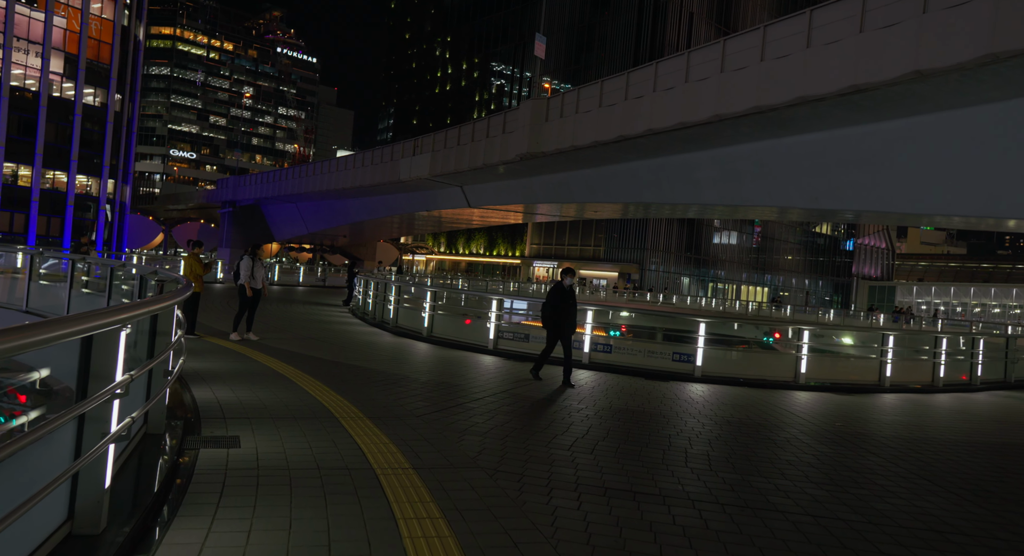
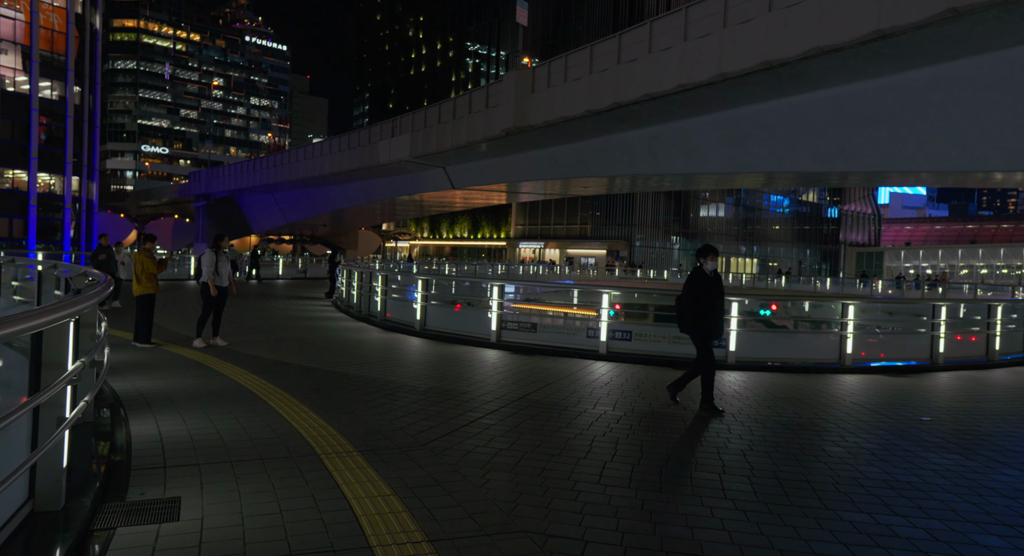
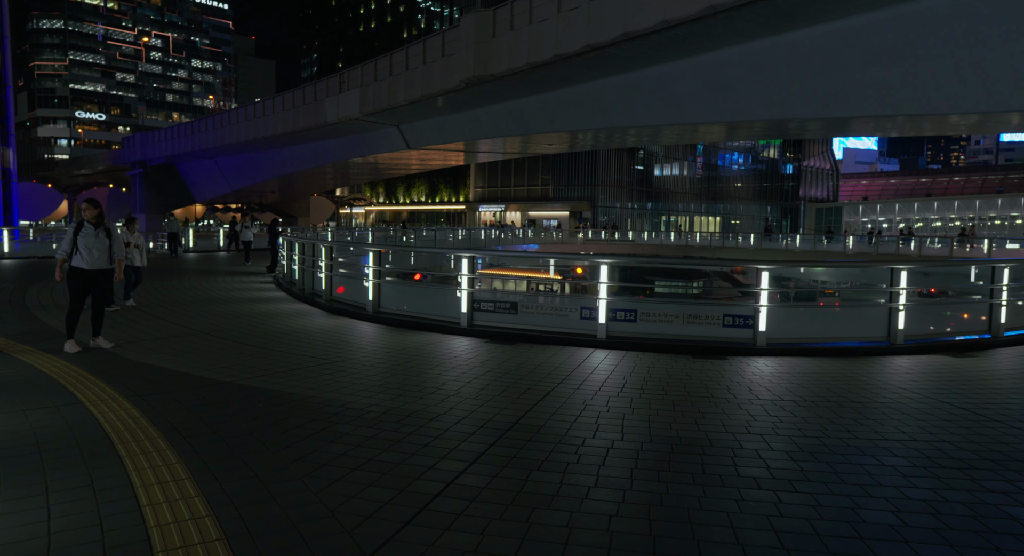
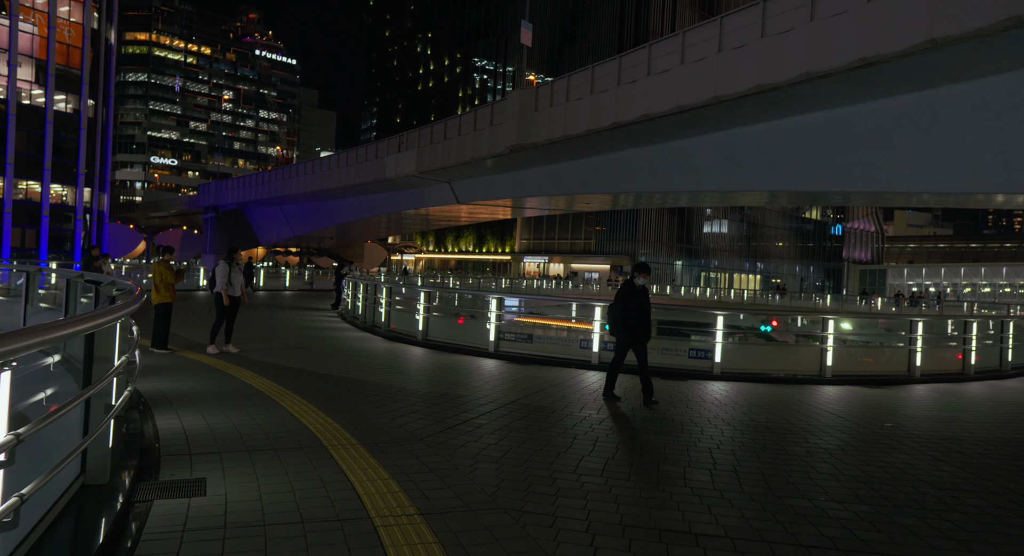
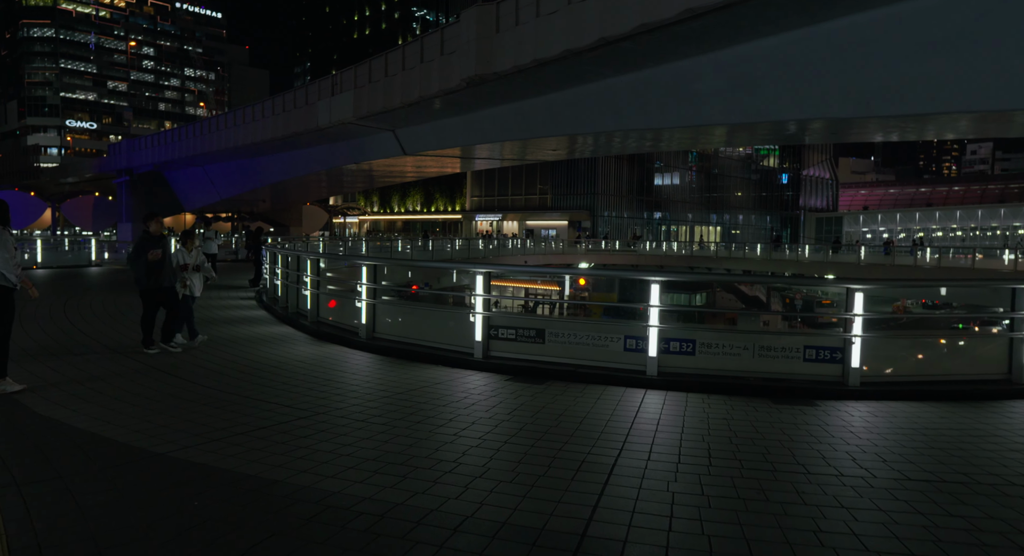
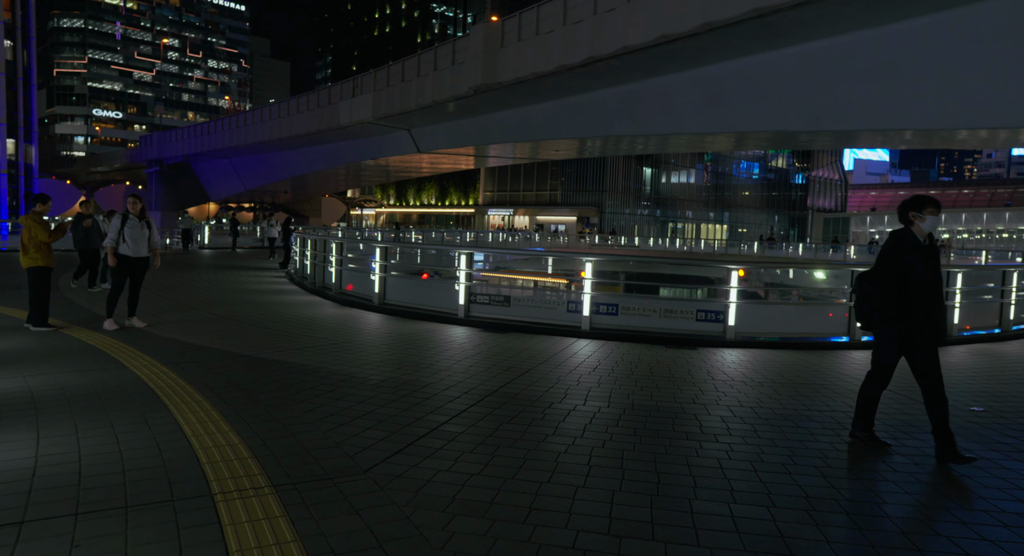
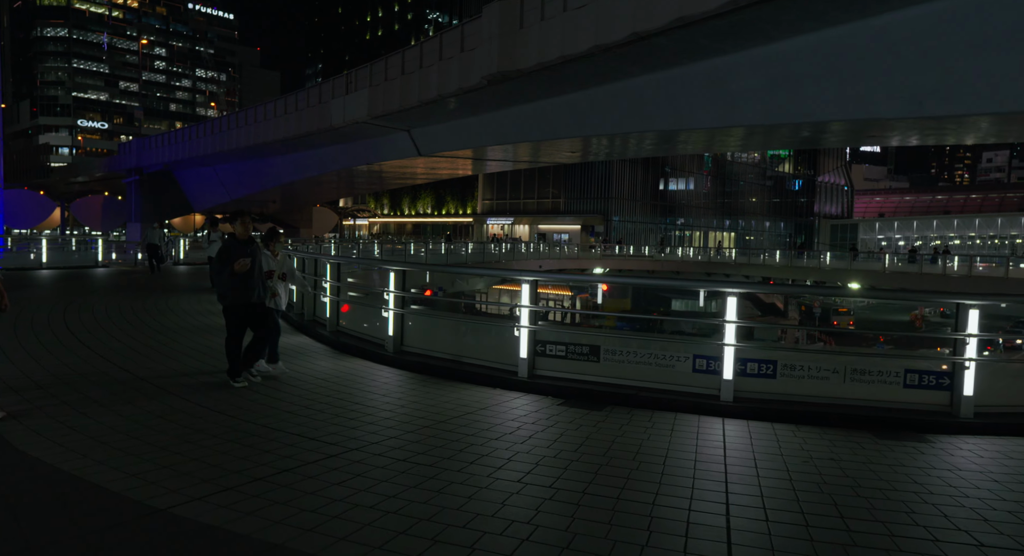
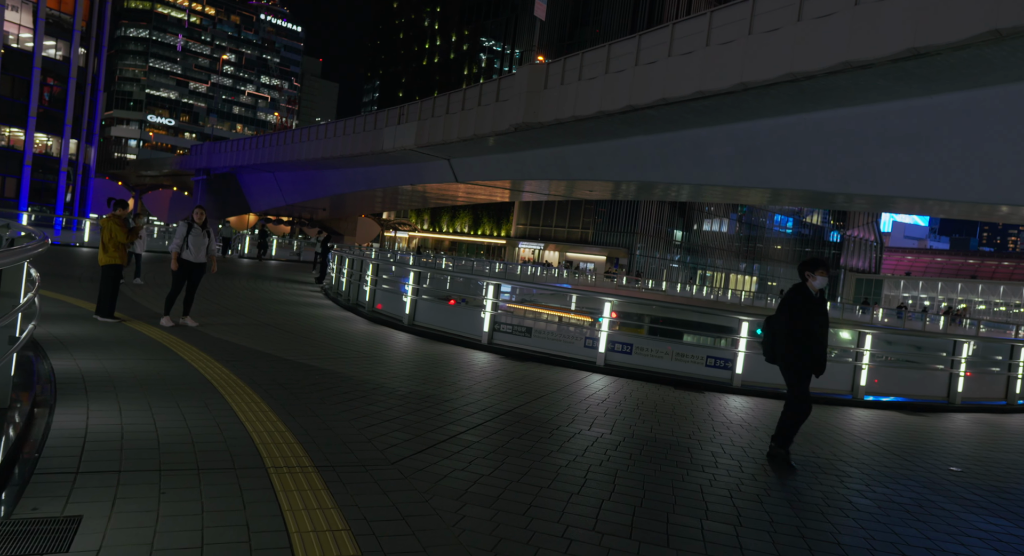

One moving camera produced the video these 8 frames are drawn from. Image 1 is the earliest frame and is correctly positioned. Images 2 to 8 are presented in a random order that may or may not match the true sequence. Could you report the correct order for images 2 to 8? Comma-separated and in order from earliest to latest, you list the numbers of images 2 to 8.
4, 2, 8, 6, 3, 5, 7
